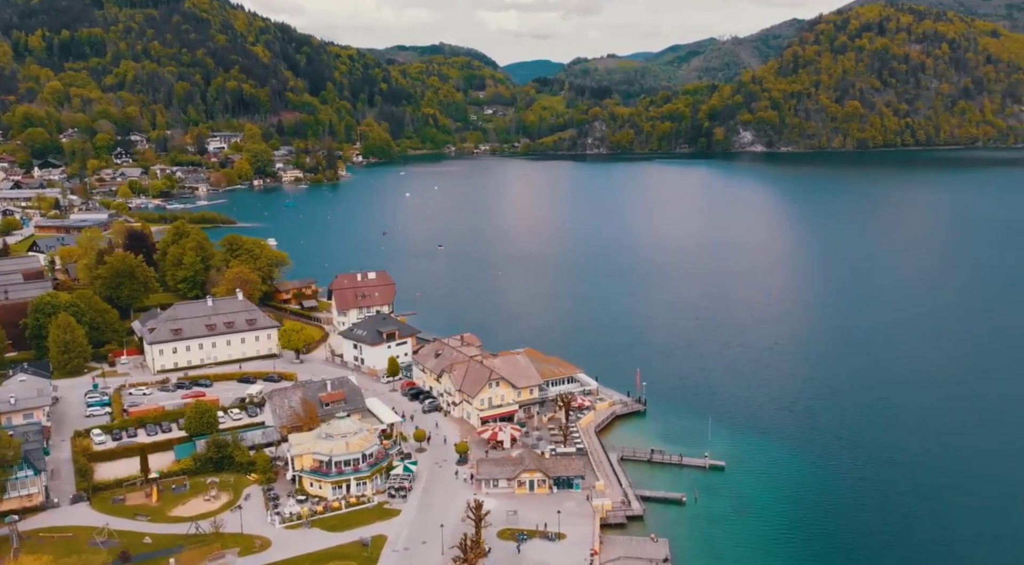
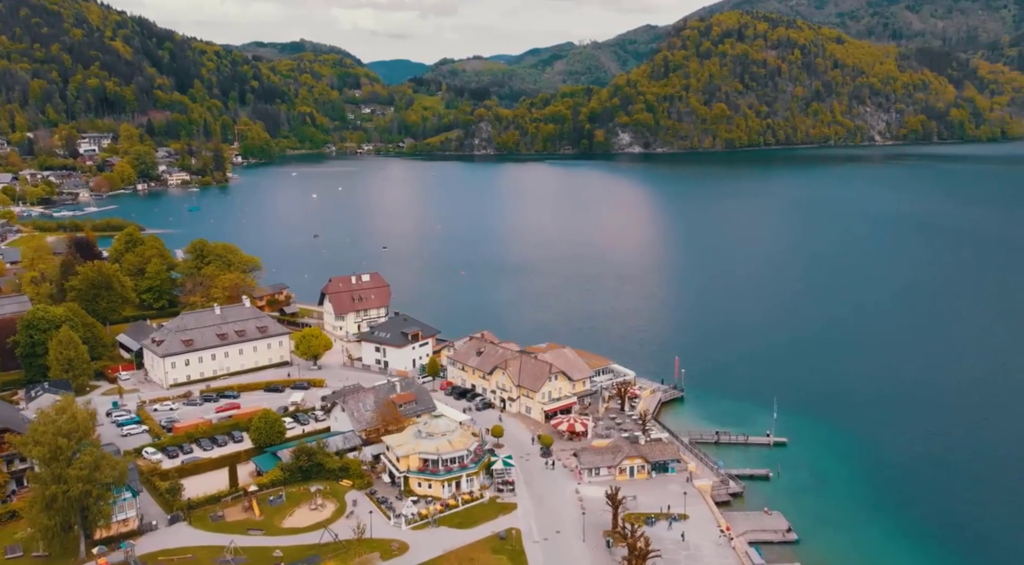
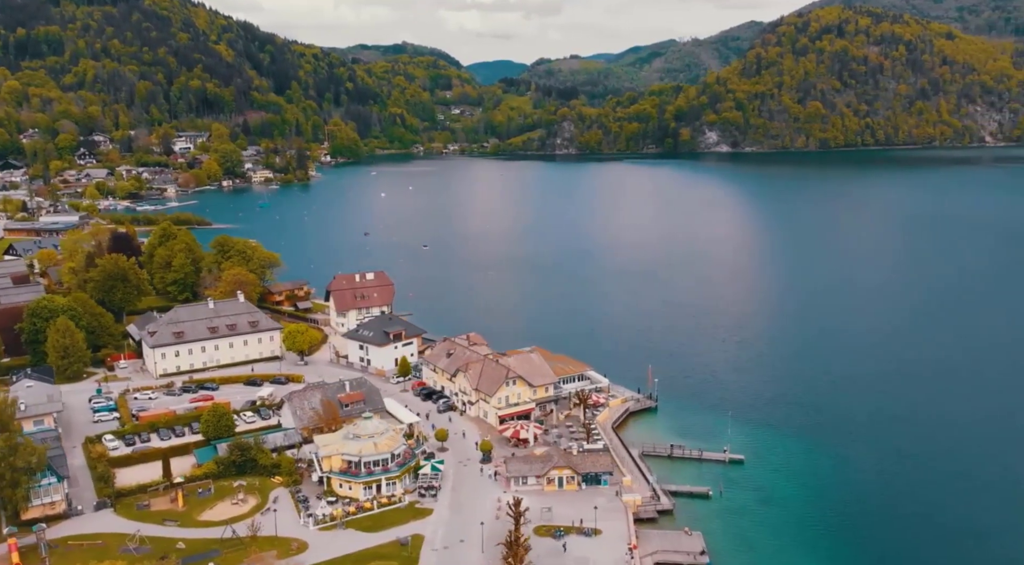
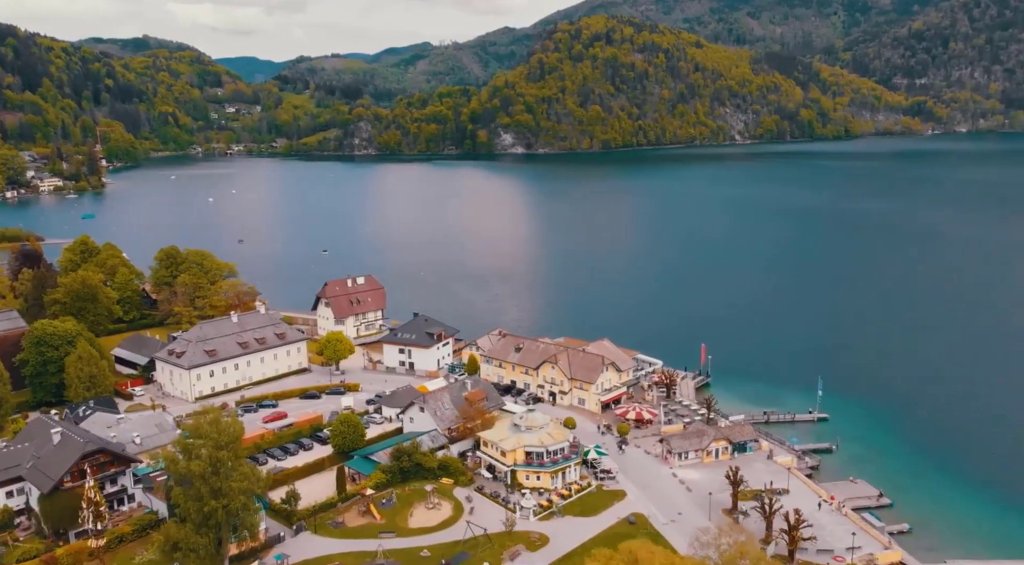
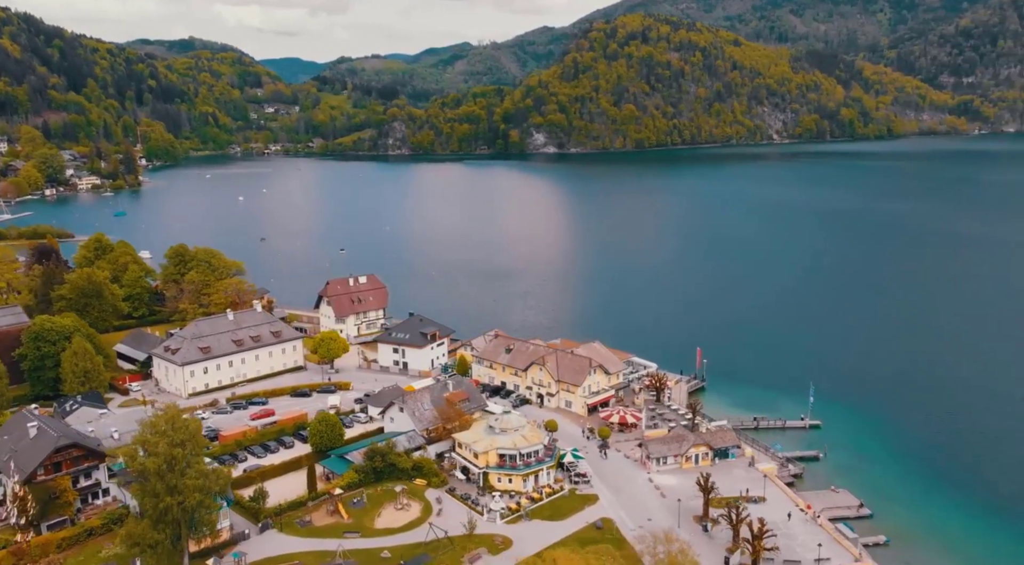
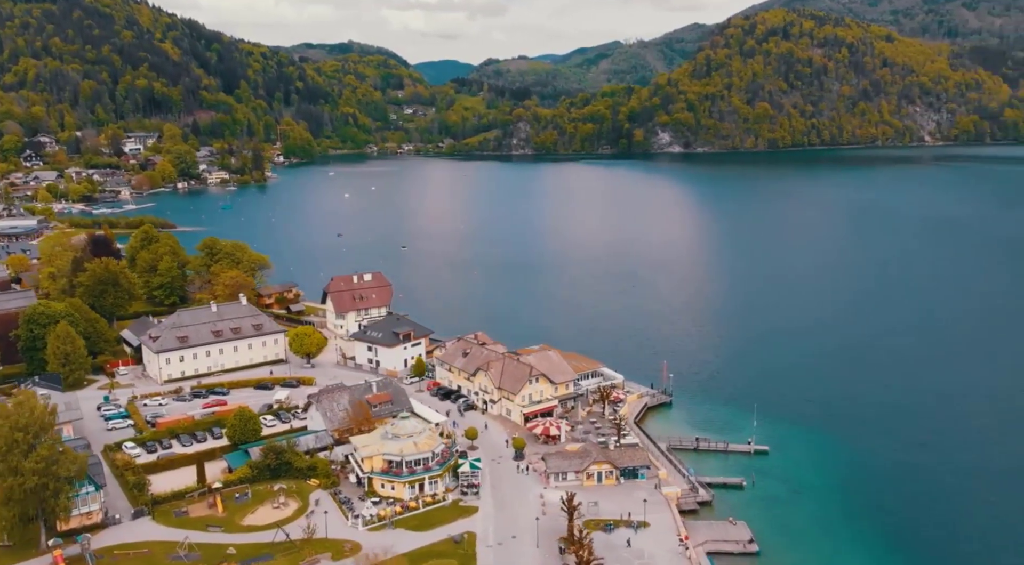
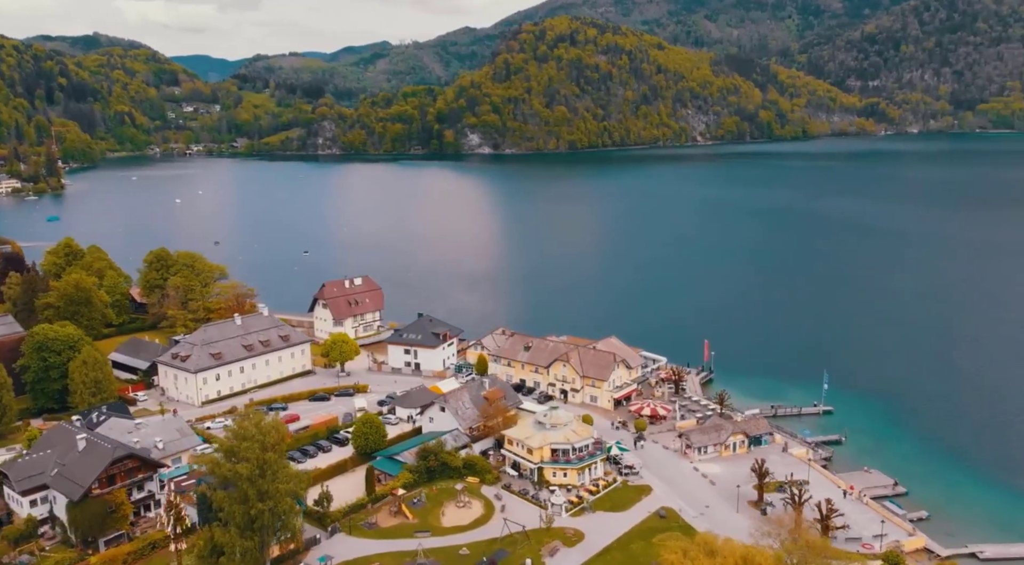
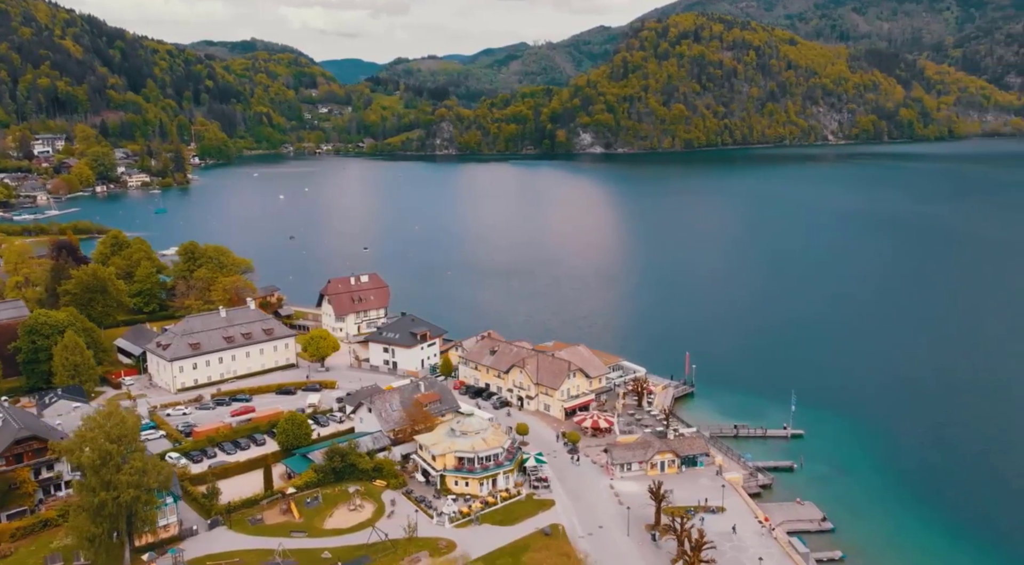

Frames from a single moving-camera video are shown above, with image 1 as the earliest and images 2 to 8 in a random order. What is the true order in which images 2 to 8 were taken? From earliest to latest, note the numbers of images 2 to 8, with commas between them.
3, 6, 2, 8, 5, 4, 7
